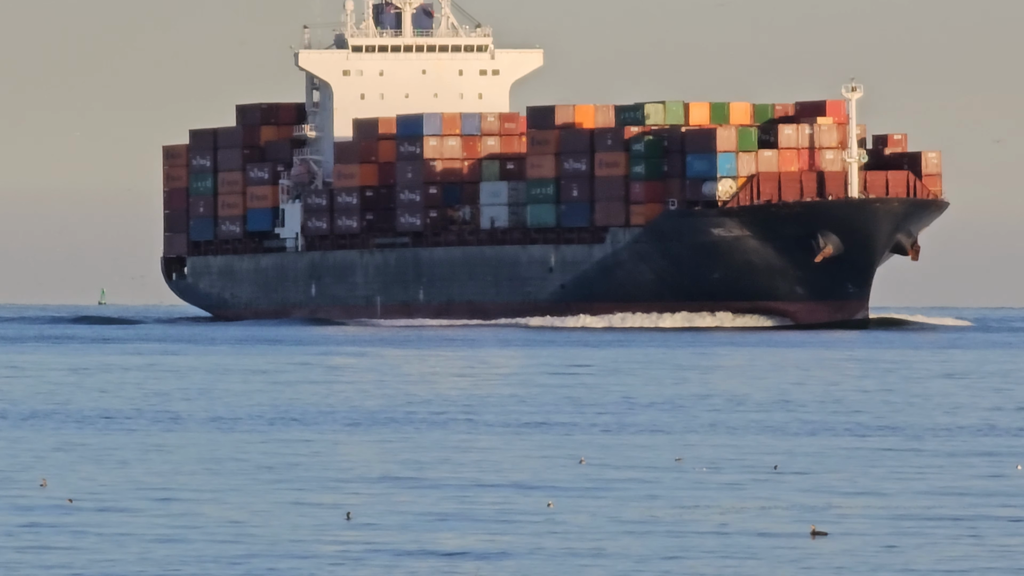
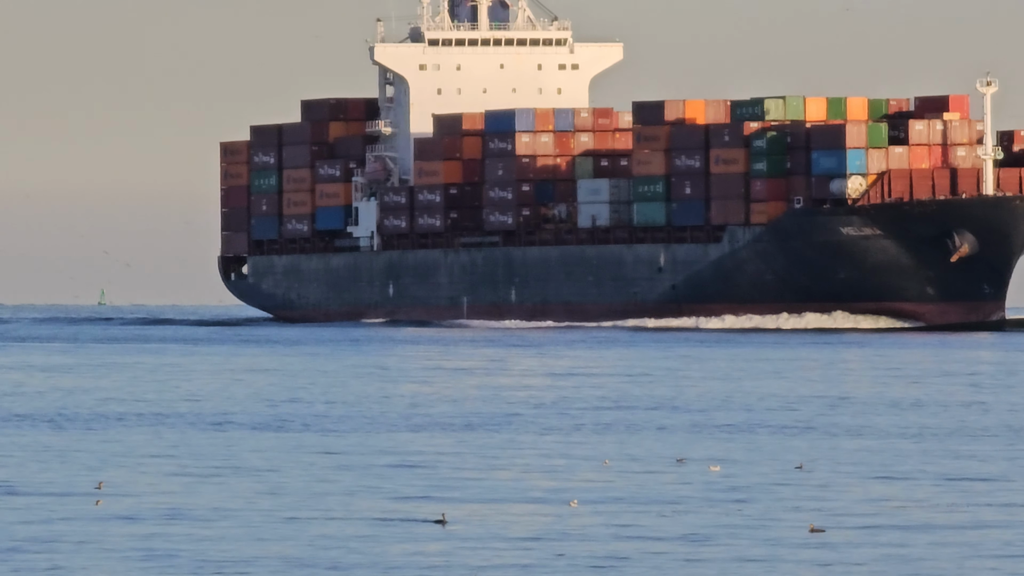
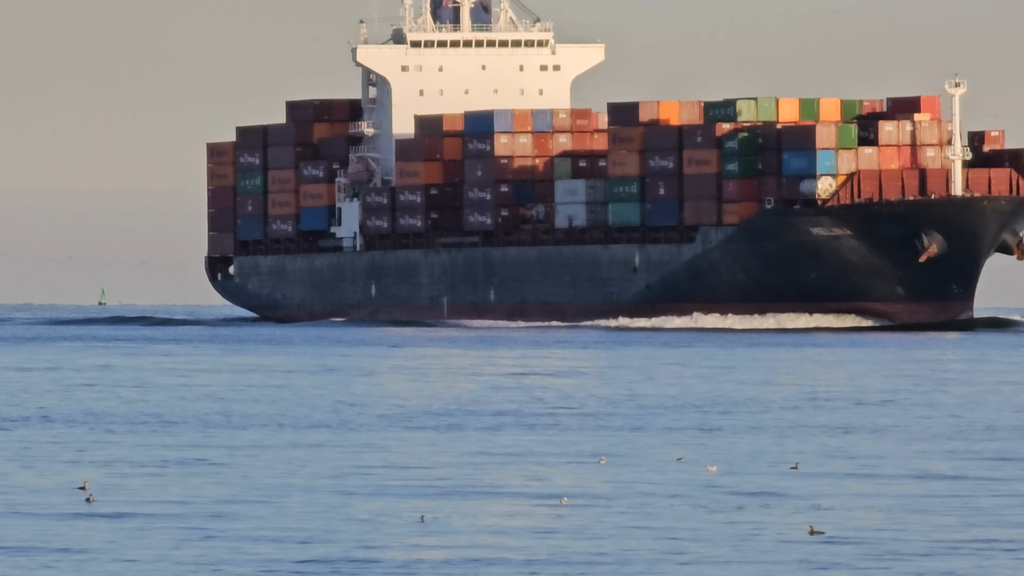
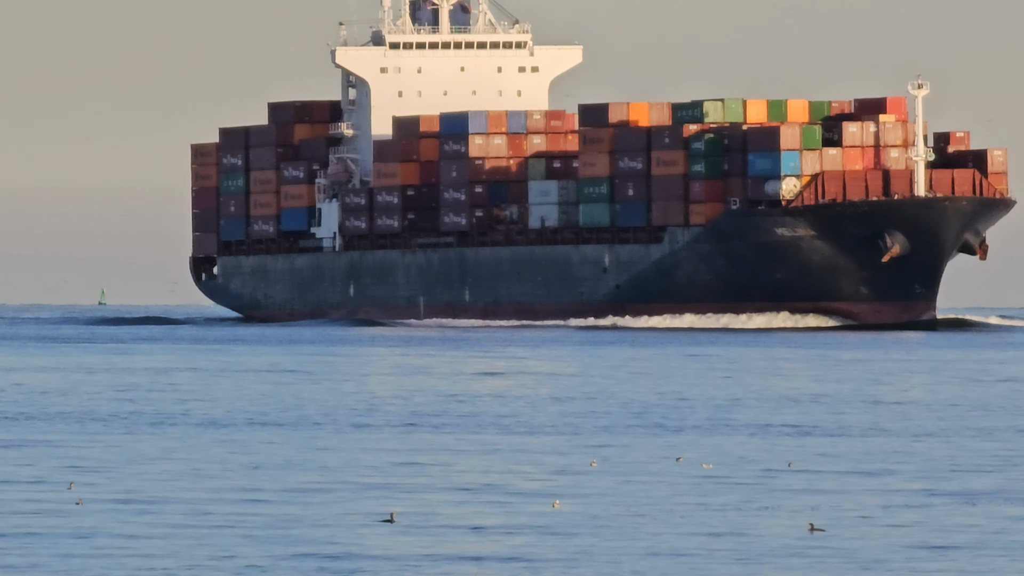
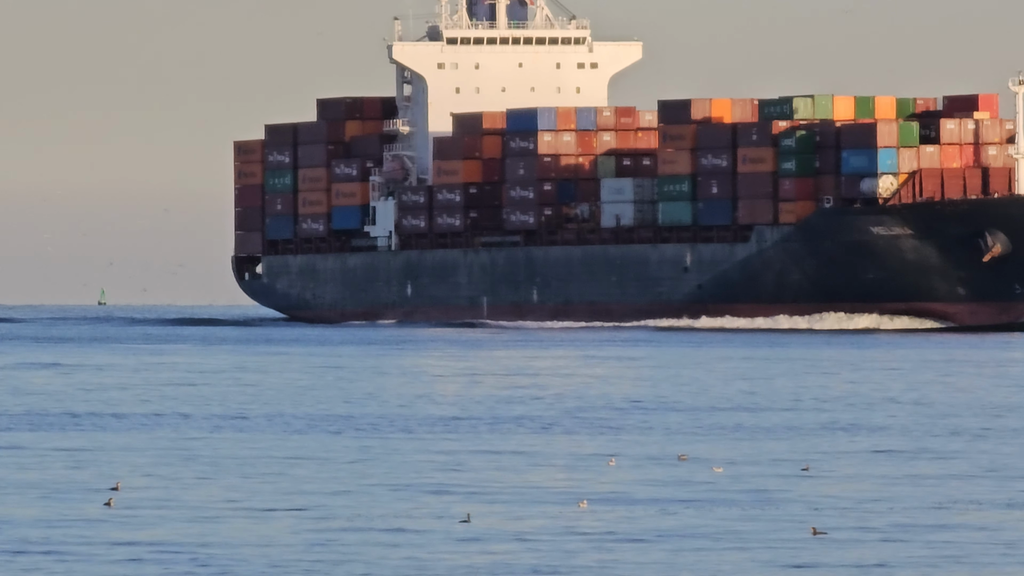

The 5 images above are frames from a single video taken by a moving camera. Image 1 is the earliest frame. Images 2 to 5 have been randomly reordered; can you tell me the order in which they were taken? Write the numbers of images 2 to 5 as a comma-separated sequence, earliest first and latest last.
4, 3, 2, 5
